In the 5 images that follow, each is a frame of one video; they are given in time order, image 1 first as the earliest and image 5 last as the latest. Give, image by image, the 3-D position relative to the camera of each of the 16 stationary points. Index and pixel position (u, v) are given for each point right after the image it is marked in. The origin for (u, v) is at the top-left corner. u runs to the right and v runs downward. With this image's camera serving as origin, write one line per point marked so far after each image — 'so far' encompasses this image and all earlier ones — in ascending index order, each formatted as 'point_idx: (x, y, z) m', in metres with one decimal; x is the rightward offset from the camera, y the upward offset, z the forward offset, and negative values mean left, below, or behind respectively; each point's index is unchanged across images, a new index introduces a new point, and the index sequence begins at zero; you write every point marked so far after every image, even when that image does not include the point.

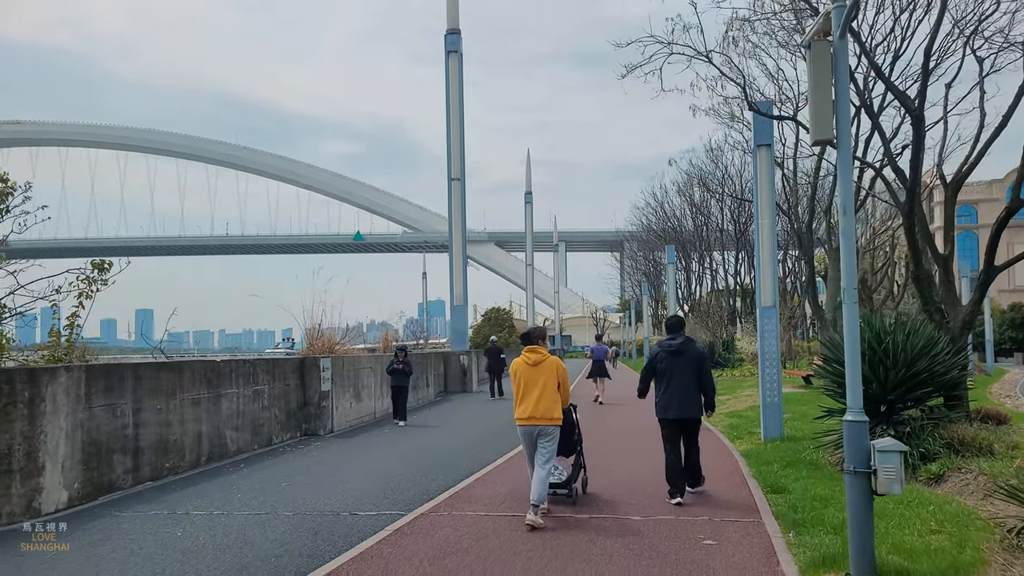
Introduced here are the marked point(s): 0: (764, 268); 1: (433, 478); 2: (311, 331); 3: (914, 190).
0: (+4.4, +0.3, +12.7) m
1: (-1.1, -2.6, +10.0) m
2: (-4.6, -1.0, +16.7) m
3: (+6.2, +1.5, +11.3) m
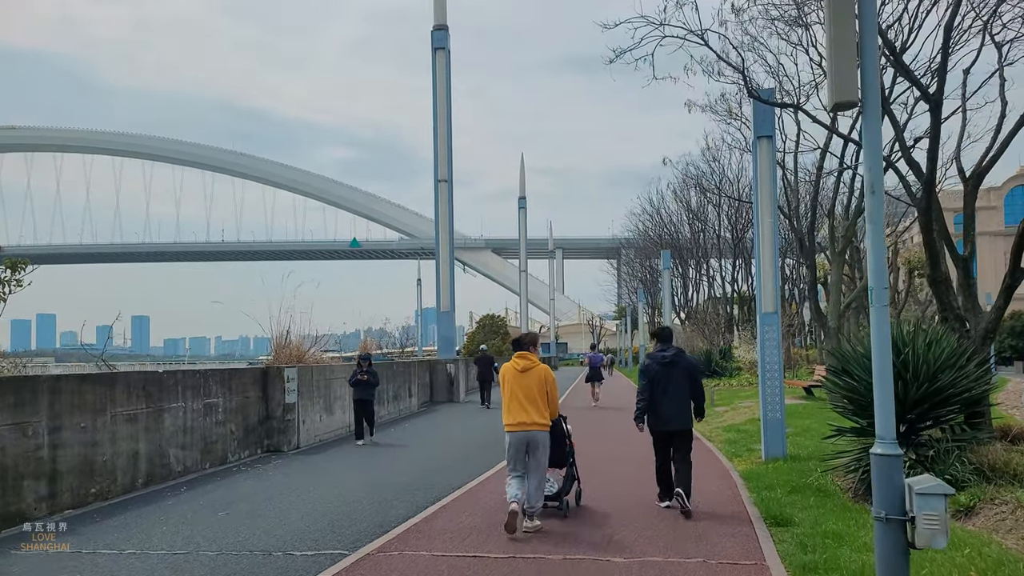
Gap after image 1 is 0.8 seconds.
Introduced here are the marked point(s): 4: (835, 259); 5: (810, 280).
0: (+4.0, +0.3, +11.7) m
1: (-1.4, -2.6, +8.9) m
2: (-5.0, -1.1, +15.5) m
3: (+5.9, +1.5, +10.3) m
4: (+7.9, +0.8, +17.9) m
5: (+7.6, +0.2, +18.6) m
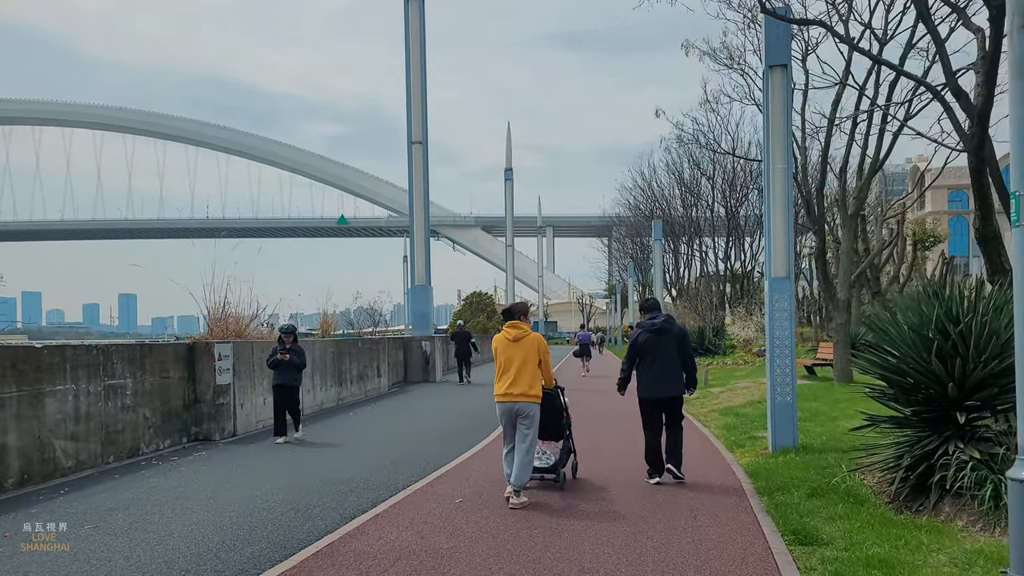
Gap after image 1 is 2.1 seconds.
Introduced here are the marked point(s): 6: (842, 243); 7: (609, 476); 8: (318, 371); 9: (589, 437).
0: (+3.5, +0.8, +9.8) m
1: (-1.9, -2.2, +7.0) m
2: (-5.6, -0.4, +13.6) m
3: (+5.4, +1.9, +8.4) m
4: (+7.3, +1.5, +16.1) m
5: (+7.0, +1.0, +16.8) m
6: (+7.4, +1.0, +16.3) m
7: (+1.3, -2.5, +9.9) m
8: (-4.3, -1.9, +16.2) m
9: (+1.5, -2.9, +14.2) m
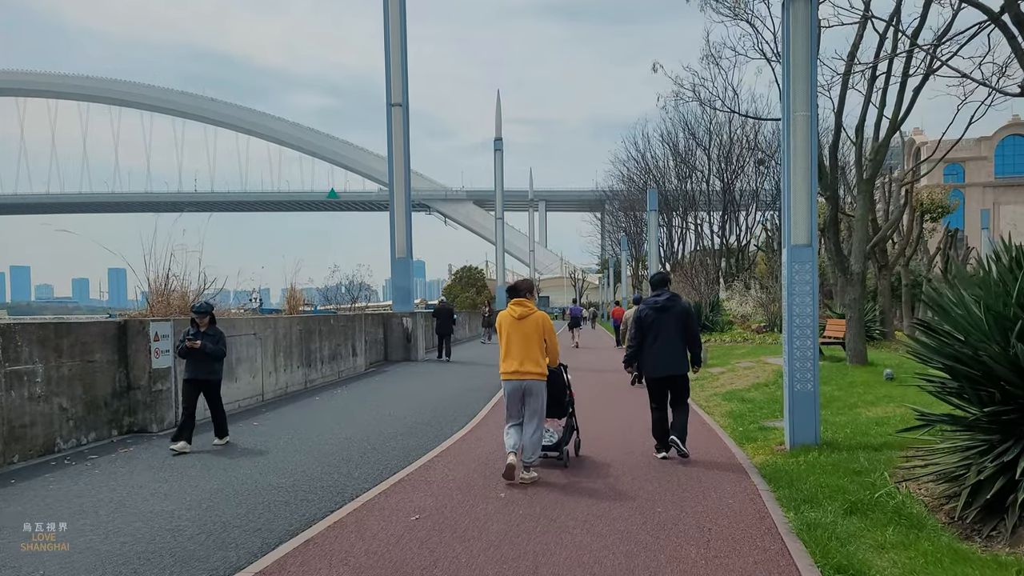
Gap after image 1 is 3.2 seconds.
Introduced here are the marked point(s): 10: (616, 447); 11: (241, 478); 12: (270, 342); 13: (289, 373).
0: (+3.3, +1.1, +8.3) m
1: (-2.2, -1.9, +5.6) m
2: (-5.9, +0.1, +12.1) m
3: (+5.1, +2.2, +6.9) m
4: (+7.0, +2.1, +14.6) m
5: (+6.7, +1.6, +15.4) m
6: (+7.0, +1.6, +14.8) m
7: (+1.0, -2.1, +8.5) m
8: (-4.6, -1.3, +14.8) m
9: (+1.2, -2.4, +12.8) m
10: (+1.4, -2.2, +10.1) m
11: (-2.7, -2.0, +7.4) m
12: (-4.7, -1.0, +14.2) m
13: (-4.6, -1.7, +15.0) m
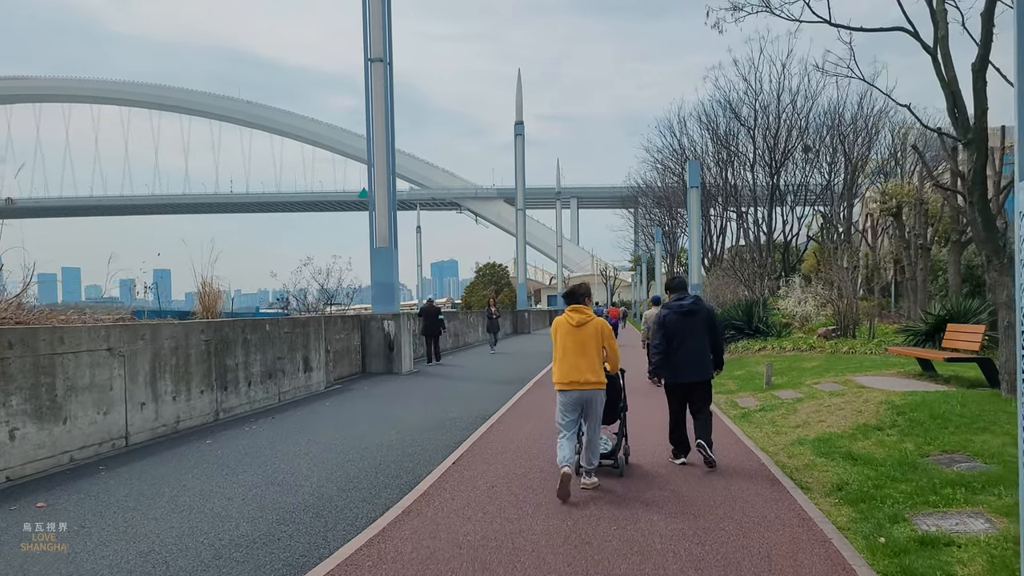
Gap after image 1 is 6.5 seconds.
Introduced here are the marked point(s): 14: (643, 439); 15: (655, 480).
0: (+2.7, +1.2, +3.6) m
1: (-2.8, -1.8, +1.1) m
2: (-6.2, +0.2, +7.8) m
3: (+4.5, +2.3, +2.1) m
4: (+6.7, +2.2, +9.7) m
5: (+6.5, +1.7, +10.4) m
6: (+6.8, +1.7, +9.9) m
7: (+0.5, -2.0, +3.9) m
8: (-4.9, -1.2, +10.4) m
9: (+0.8, -2.3, +8.2) m
10: (+1.0, -2.1, +5.5) m
11: (-3.3, -1.9, +2.9) m
12: (-5.0, -1.0, +9.8) m
13: (-4.8, -1.7, +10.7) m
14: (+1.8, -2.3, +10.0) m
15: (+1.5, -2.2, +7.7) m
